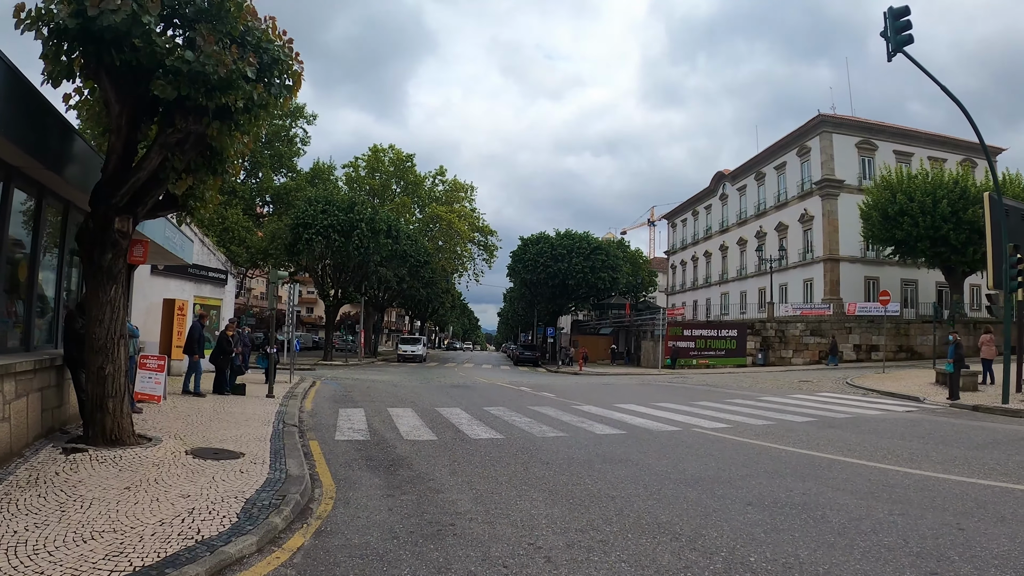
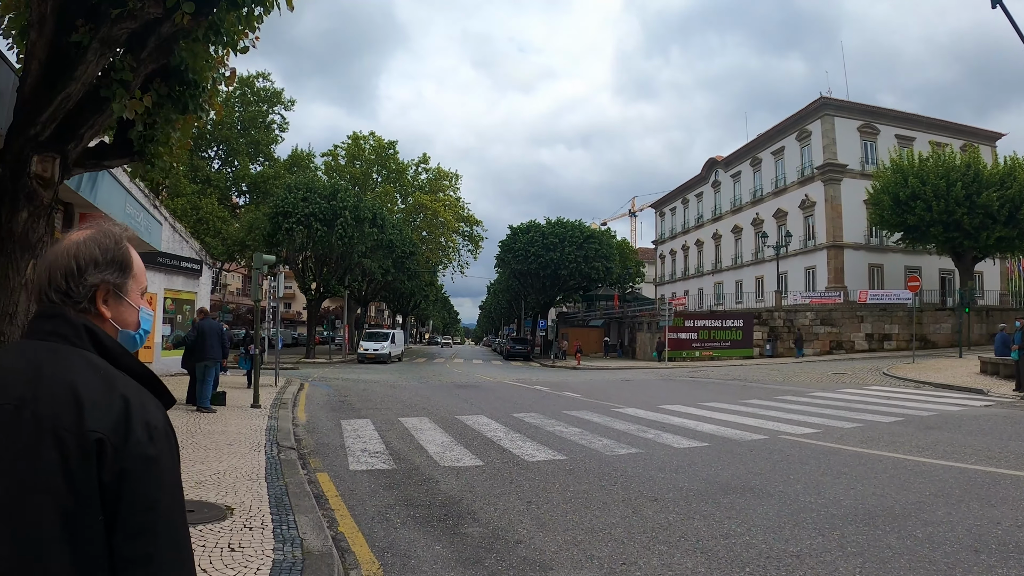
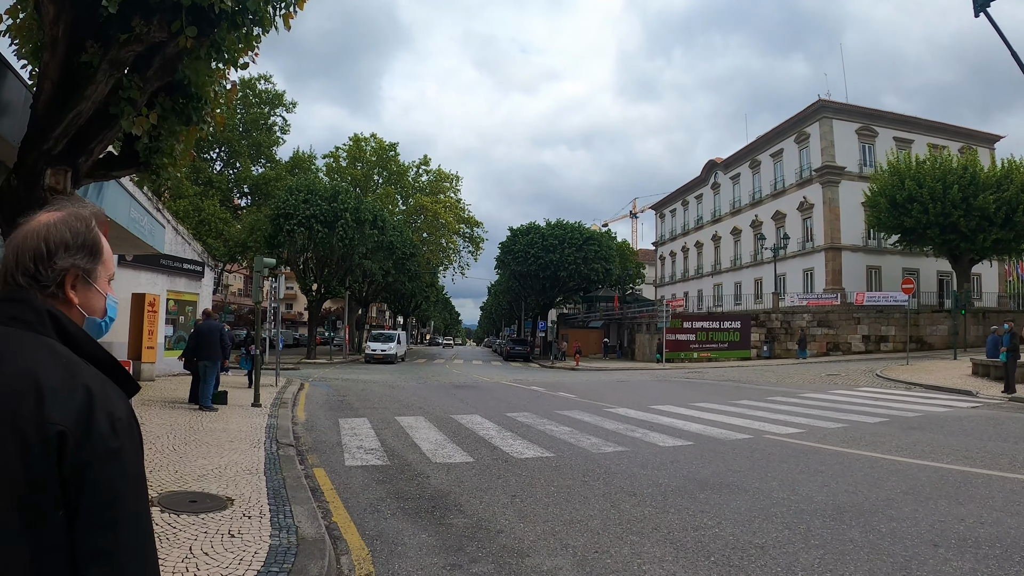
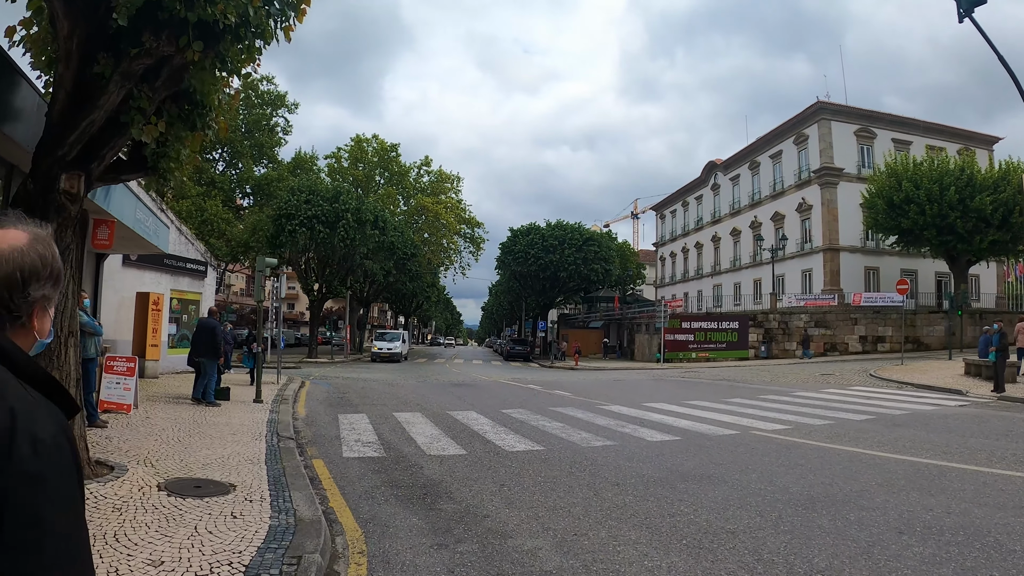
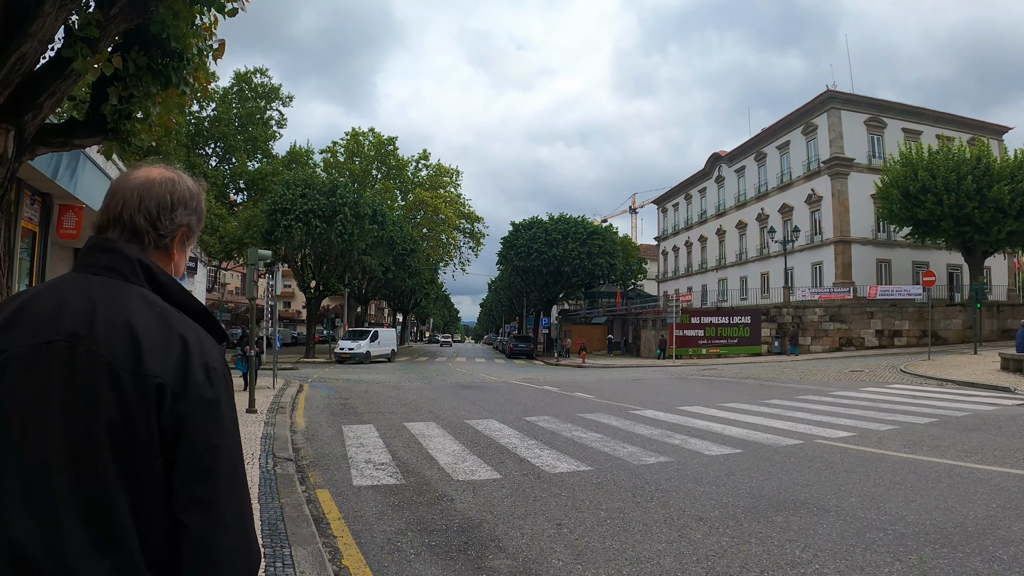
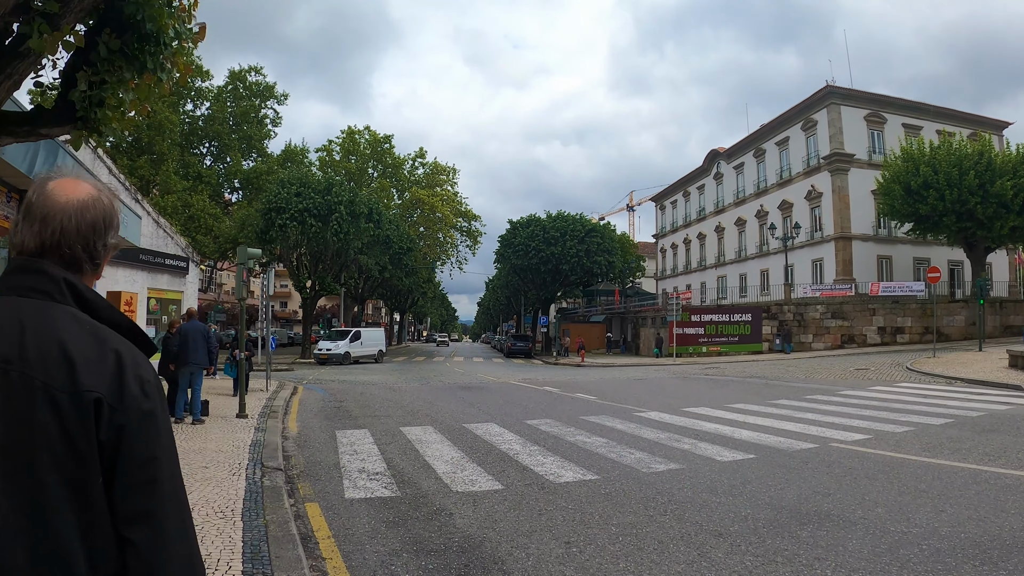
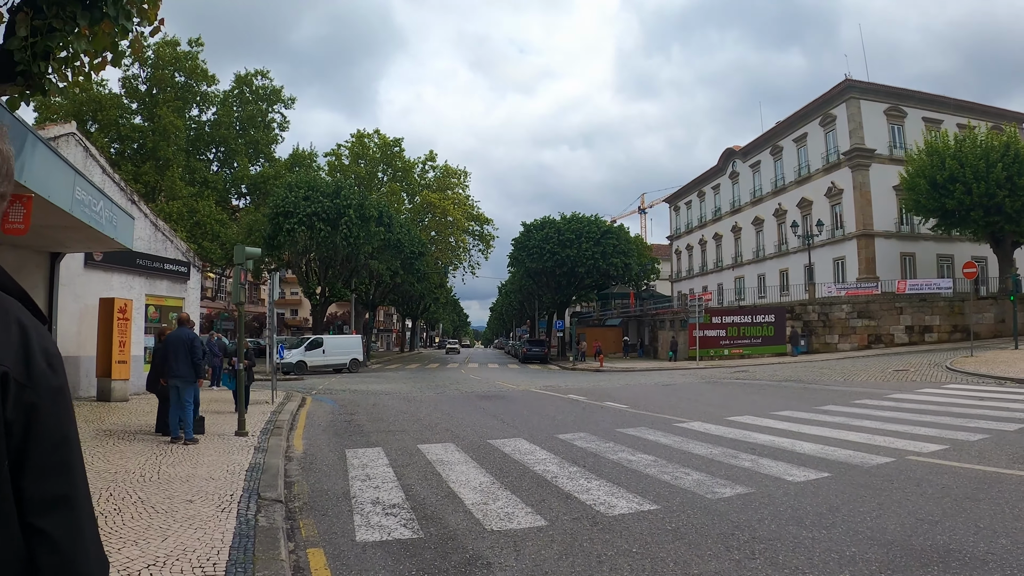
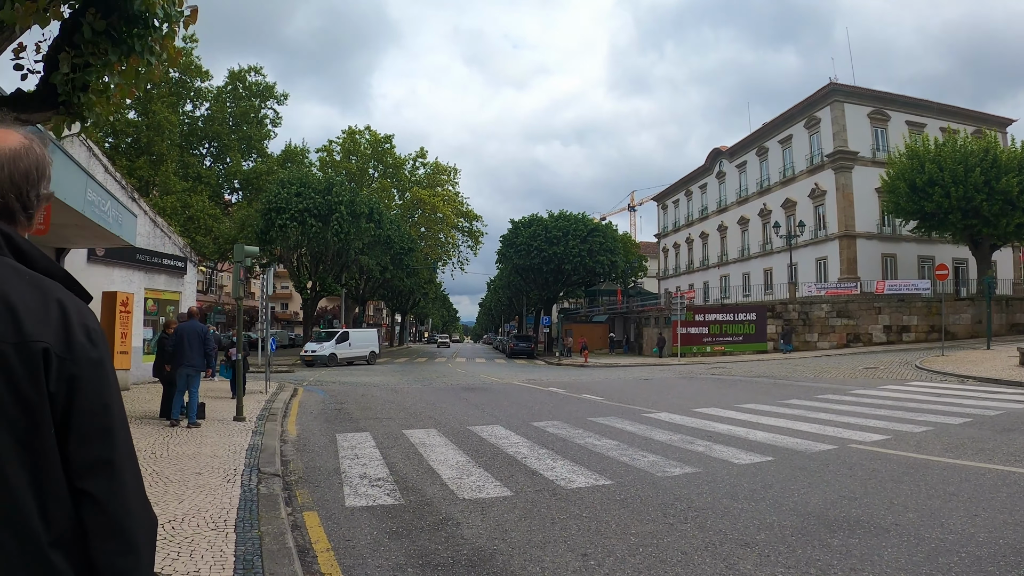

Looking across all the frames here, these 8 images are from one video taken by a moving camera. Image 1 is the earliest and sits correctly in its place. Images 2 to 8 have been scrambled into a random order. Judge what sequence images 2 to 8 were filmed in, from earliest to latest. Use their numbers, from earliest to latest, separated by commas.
4, 3, 2, 5, 6, 8, 7
